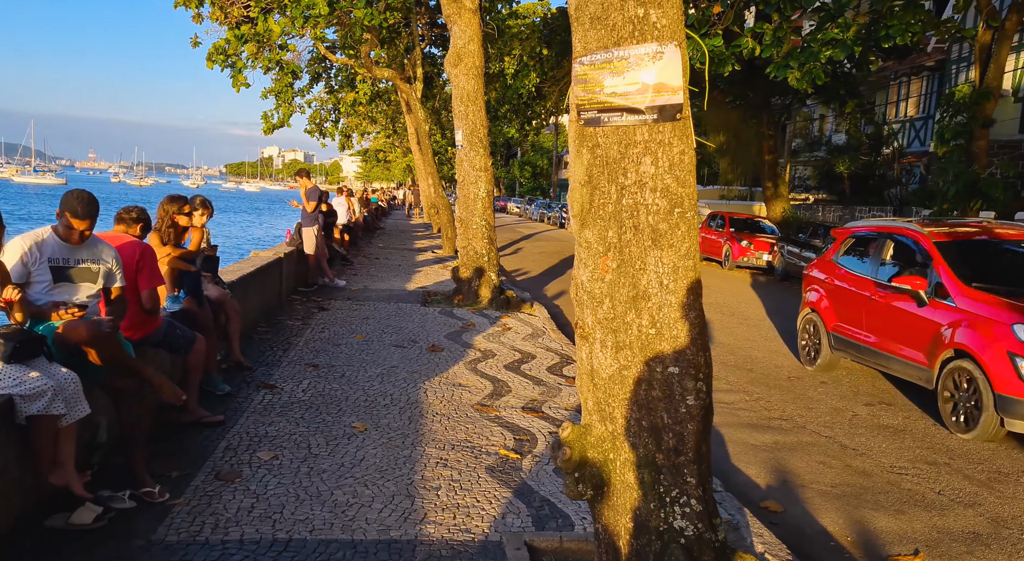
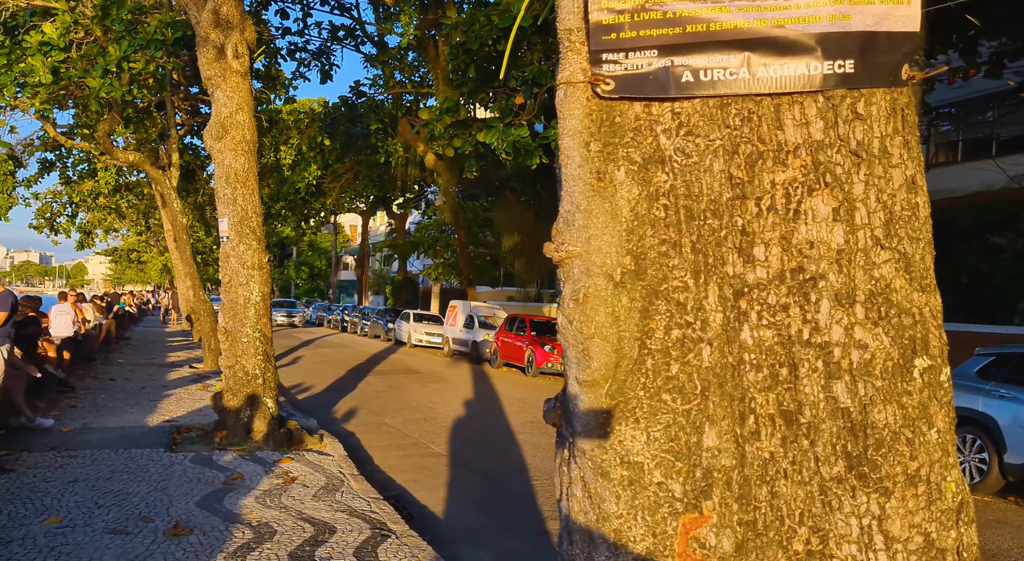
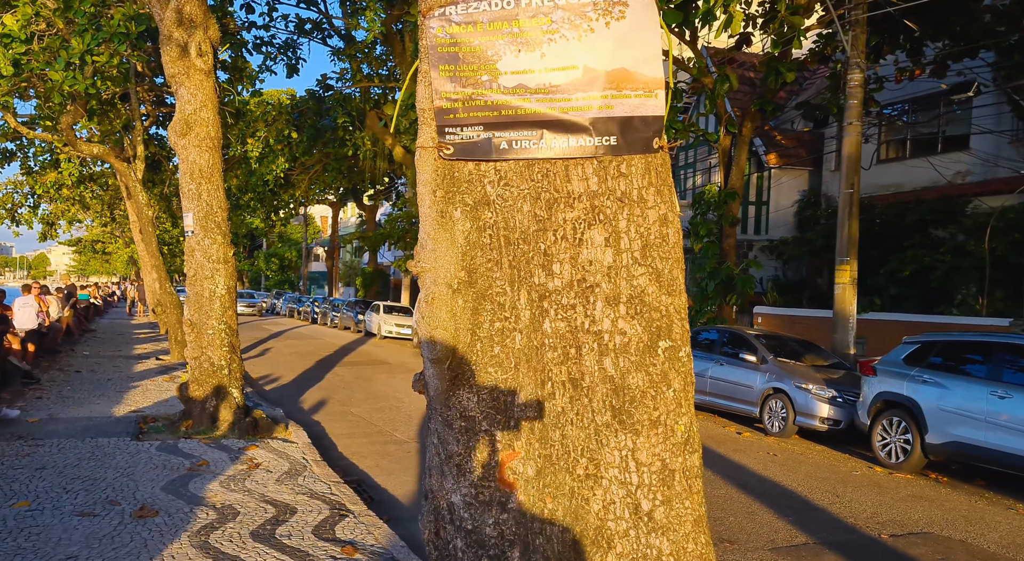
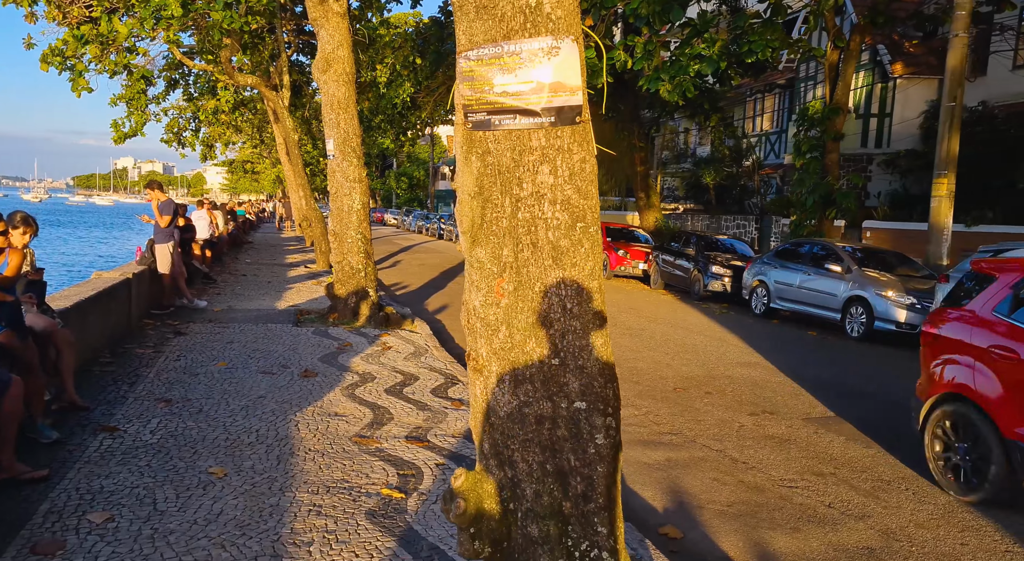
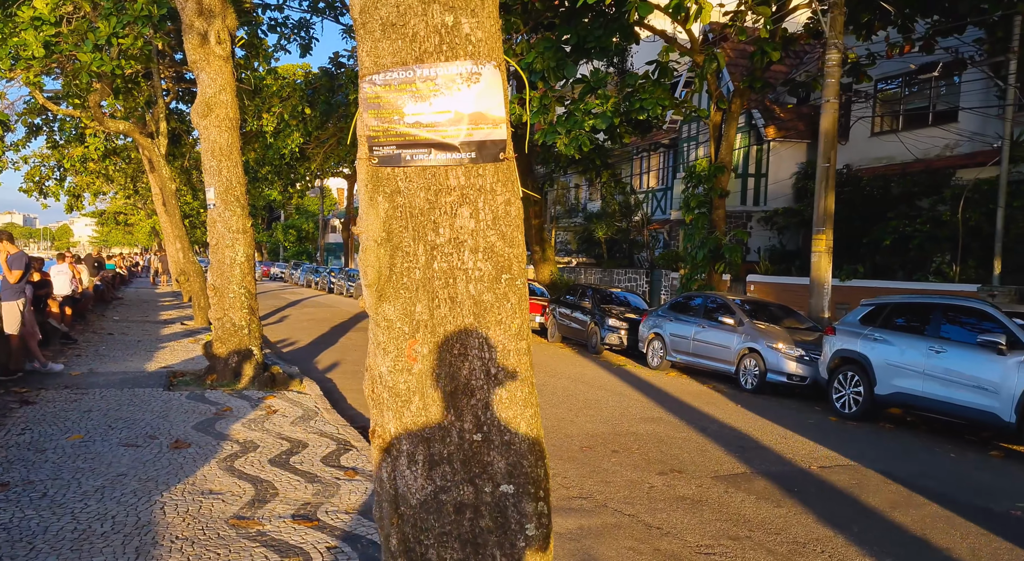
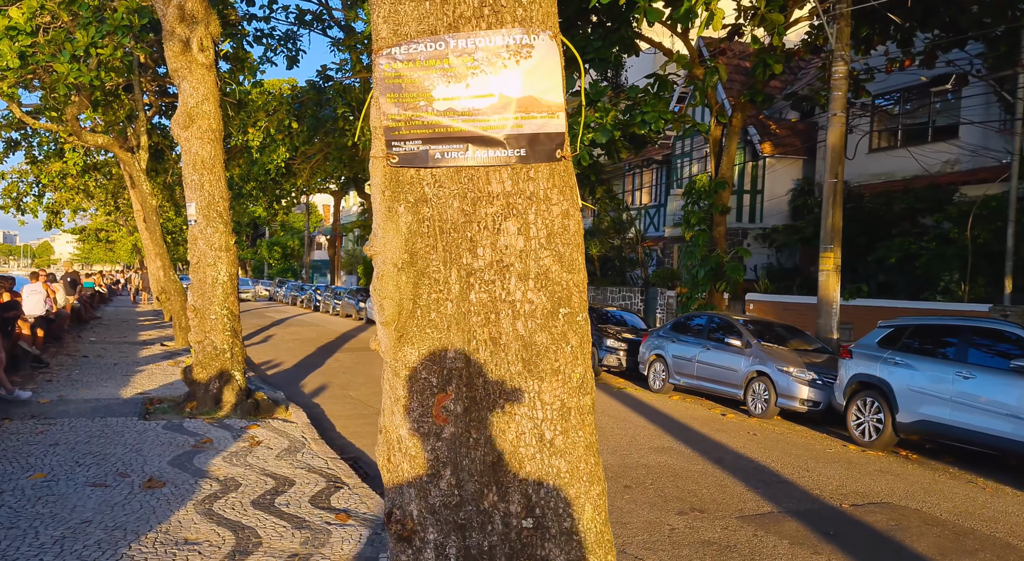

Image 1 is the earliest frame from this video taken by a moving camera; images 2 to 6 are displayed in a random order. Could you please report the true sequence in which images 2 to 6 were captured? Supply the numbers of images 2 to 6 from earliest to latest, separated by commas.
4, 5, 6, 3, 2
